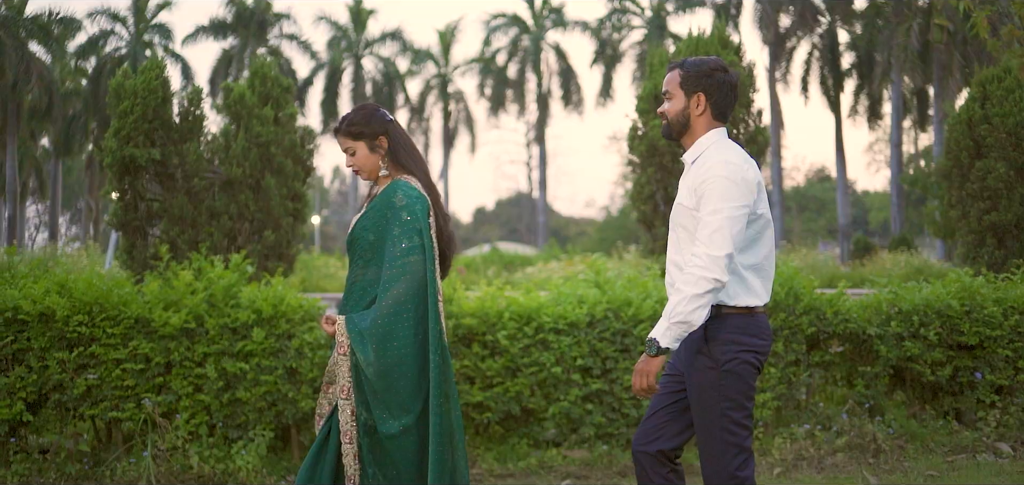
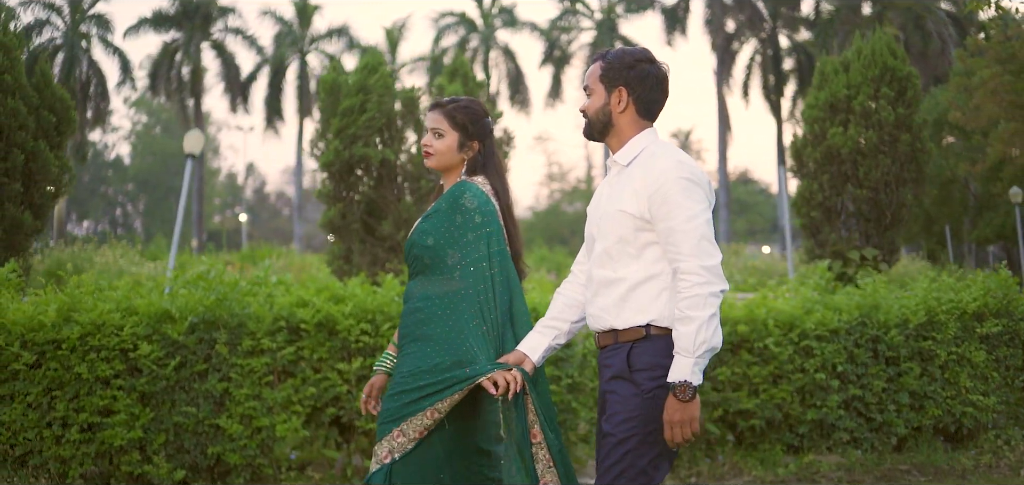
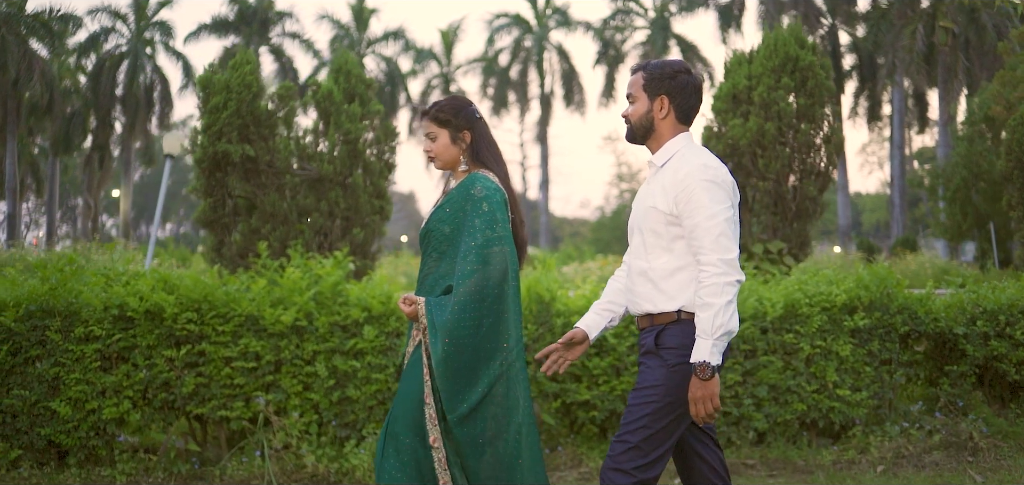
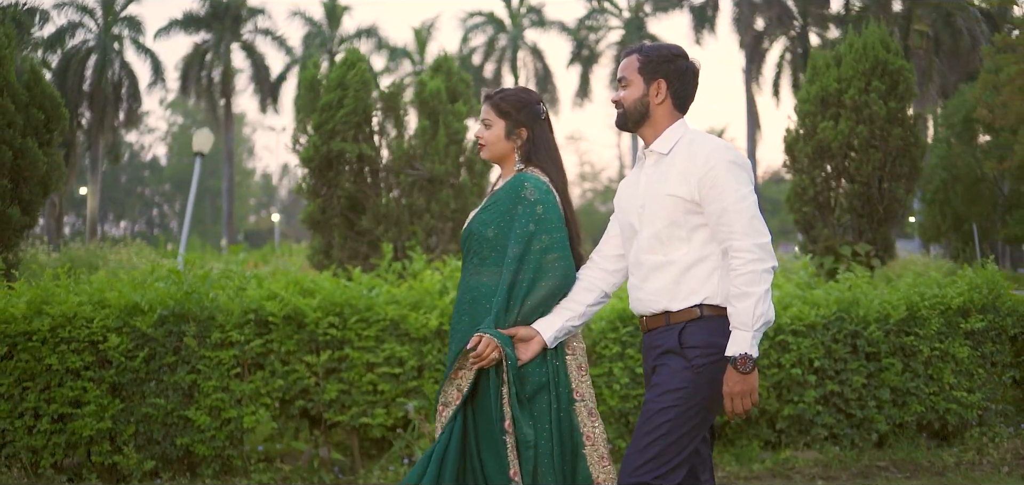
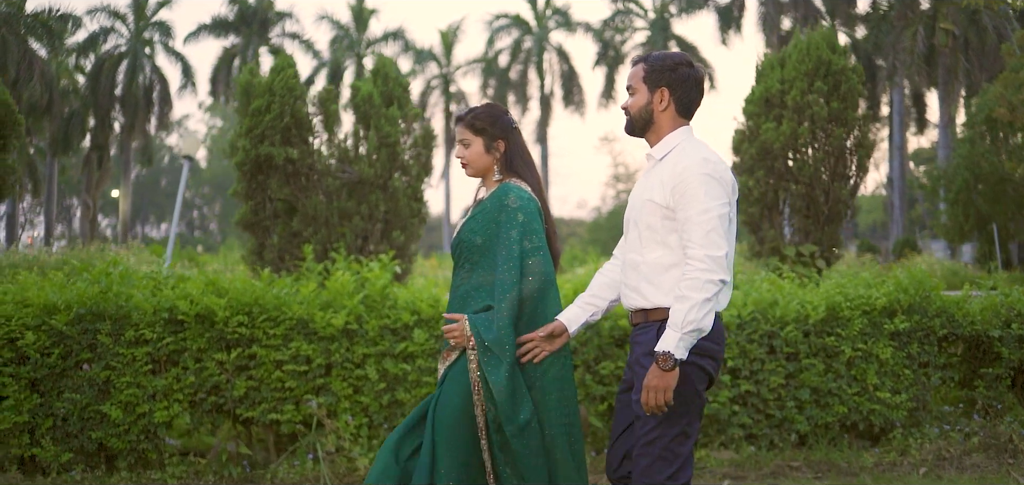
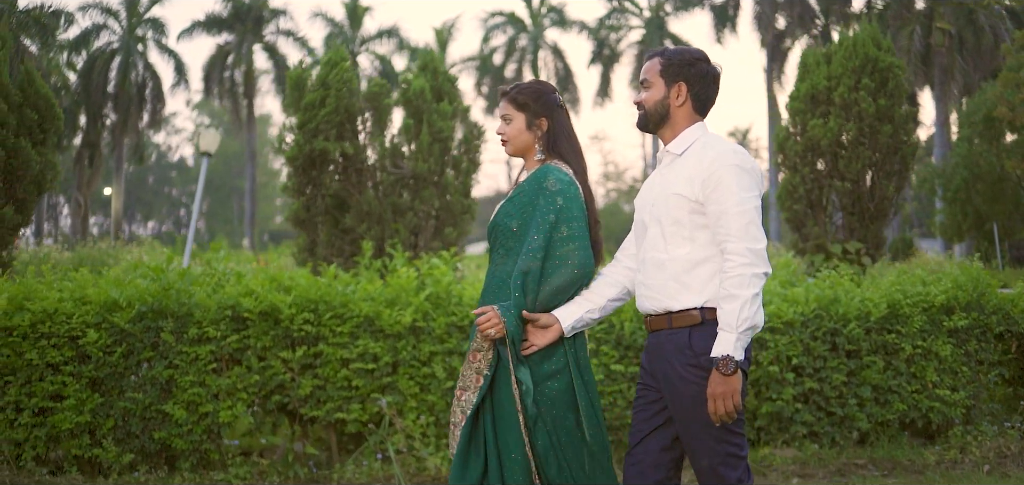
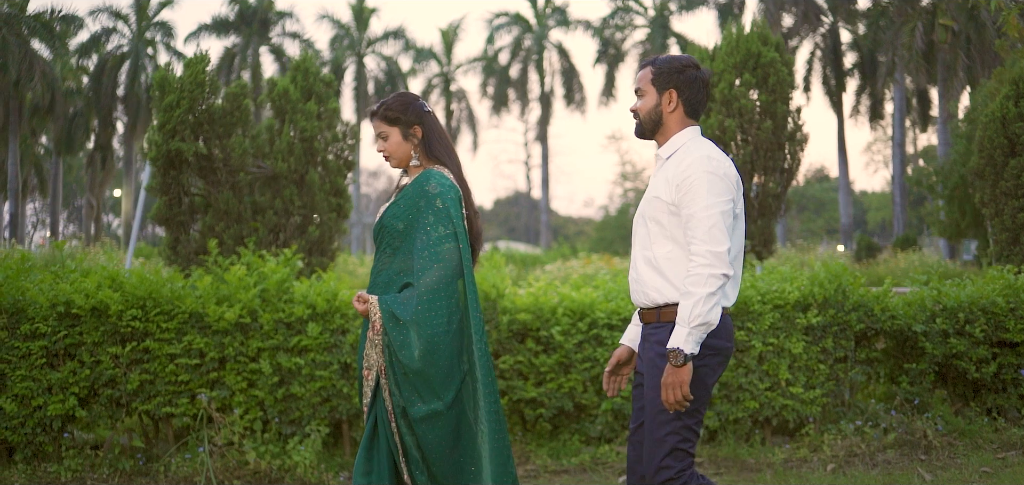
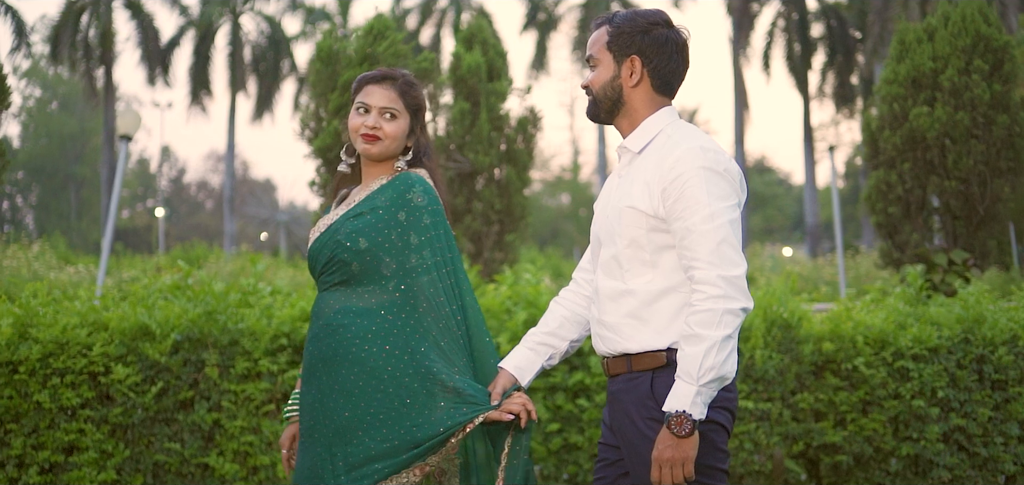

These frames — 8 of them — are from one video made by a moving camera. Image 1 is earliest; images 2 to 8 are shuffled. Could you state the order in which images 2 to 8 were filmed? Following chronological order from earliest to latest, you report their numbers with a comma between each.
7, 3, 5, 6, 4, 2, 8
